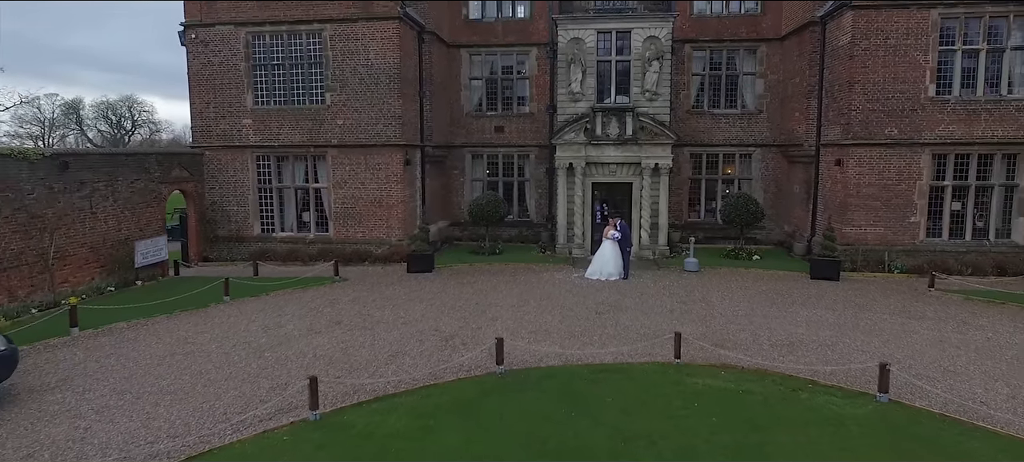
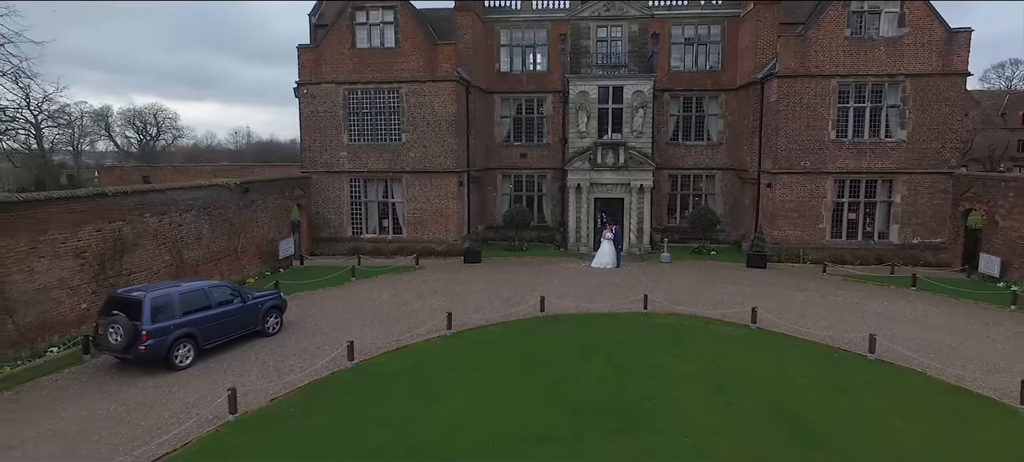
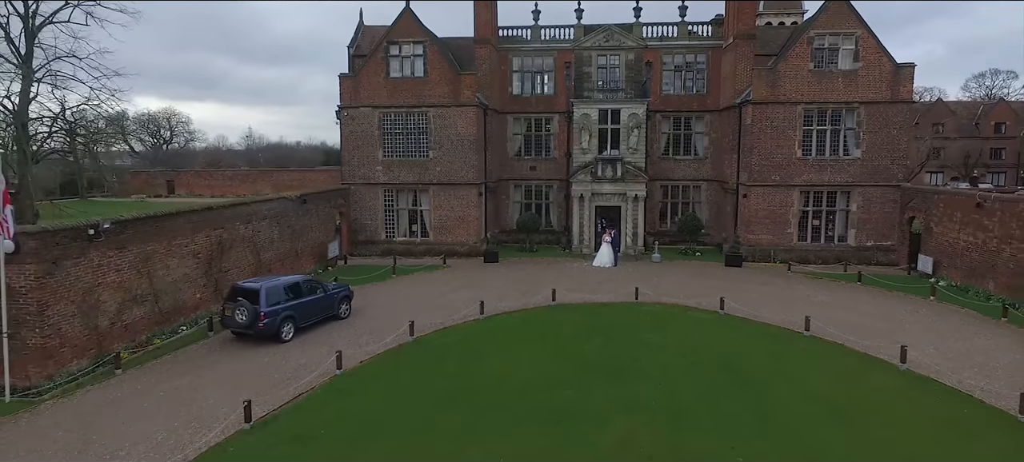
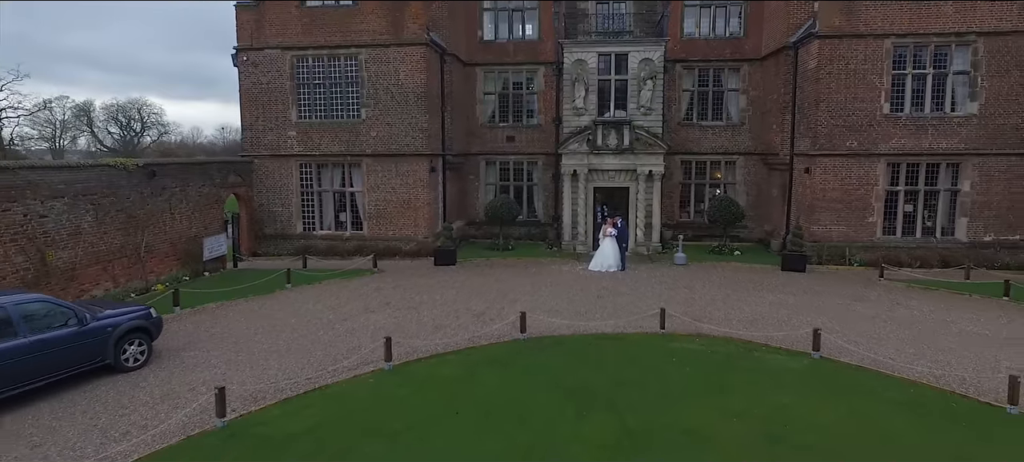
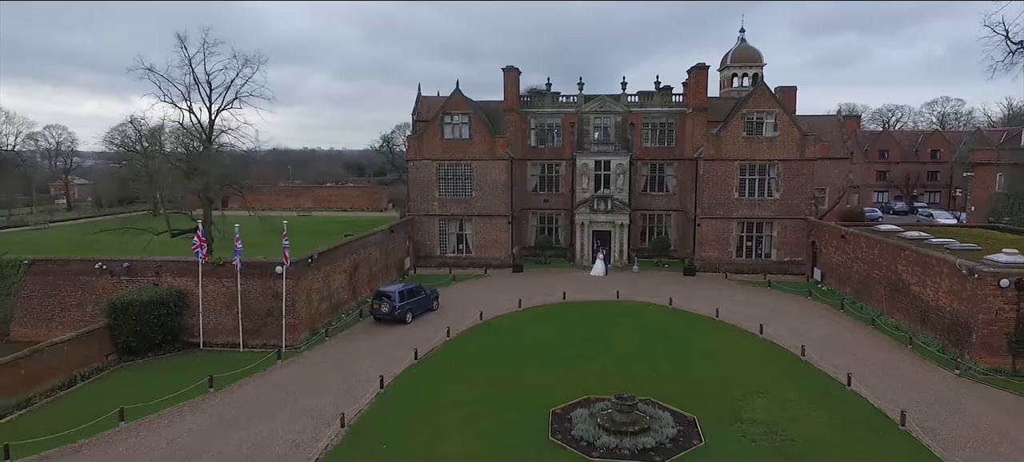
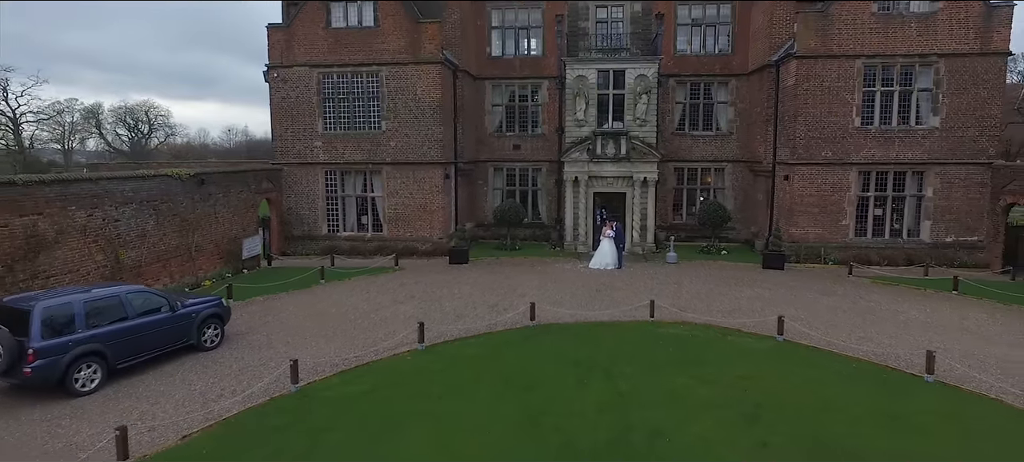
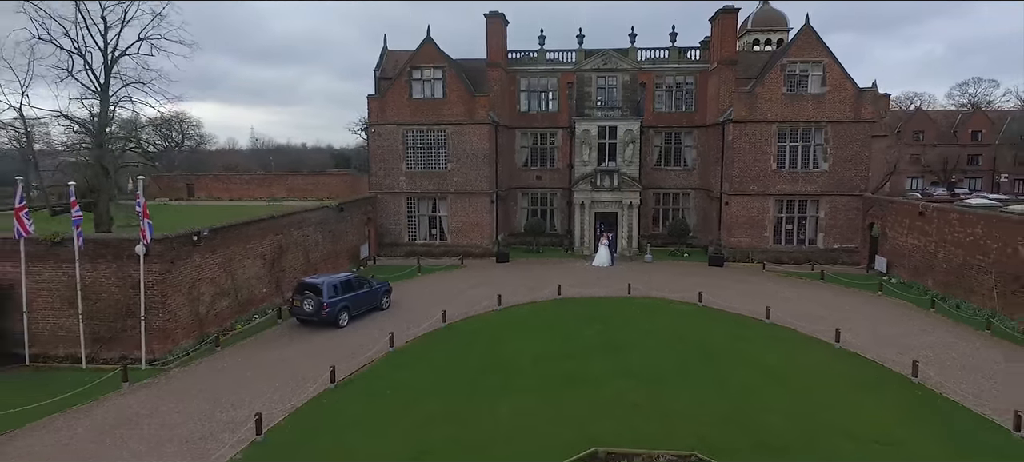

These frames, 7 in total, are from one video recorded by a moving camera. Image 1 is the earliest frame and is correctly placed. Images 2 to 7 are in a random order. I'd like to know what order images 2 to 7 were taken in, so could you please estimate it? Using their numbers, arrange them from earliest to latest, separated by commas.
4, 6, 2, 3, 7, 5
